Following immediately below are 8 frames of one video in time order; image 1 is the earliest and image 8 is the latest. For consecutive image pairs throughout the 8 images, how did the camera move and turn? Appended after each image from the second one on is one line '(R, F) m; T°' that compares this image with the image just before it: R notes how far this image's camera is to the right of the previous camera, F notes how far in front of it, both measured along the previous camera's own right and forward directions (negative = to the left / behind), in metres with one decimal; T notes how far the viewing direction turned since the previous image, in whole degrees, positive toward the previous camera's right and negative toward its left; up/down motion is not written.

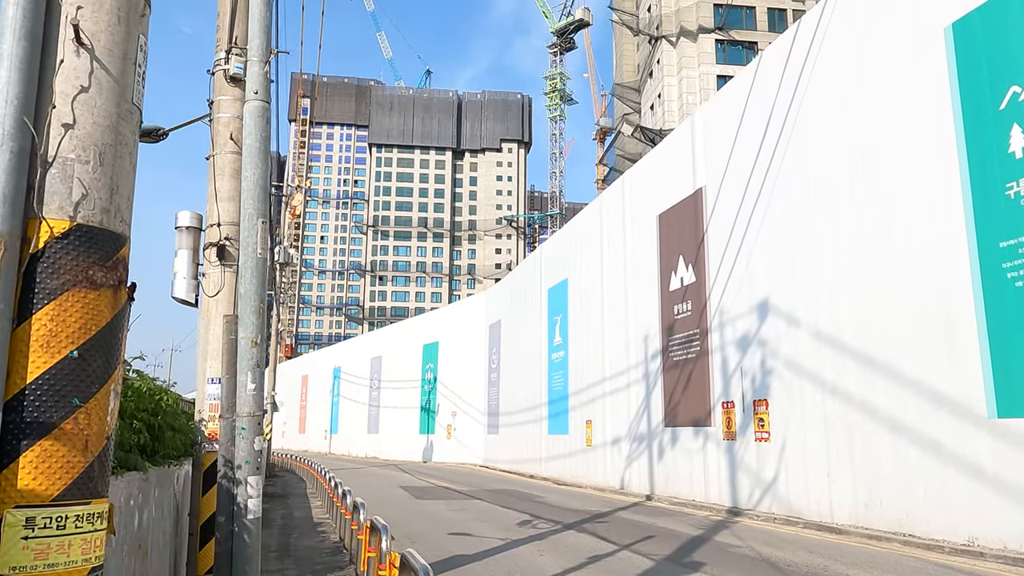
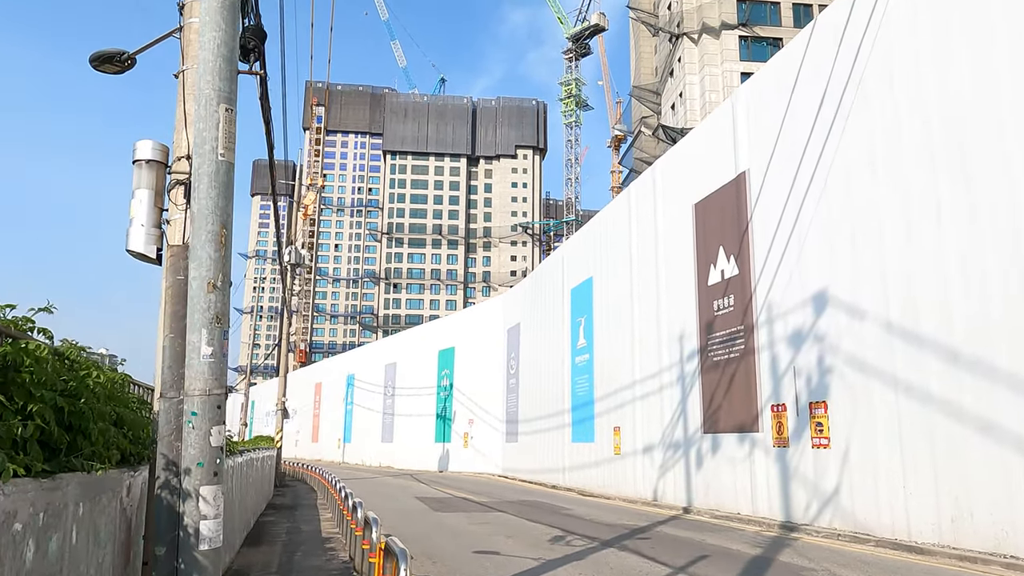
(-0.3, +1.3) m; -1°
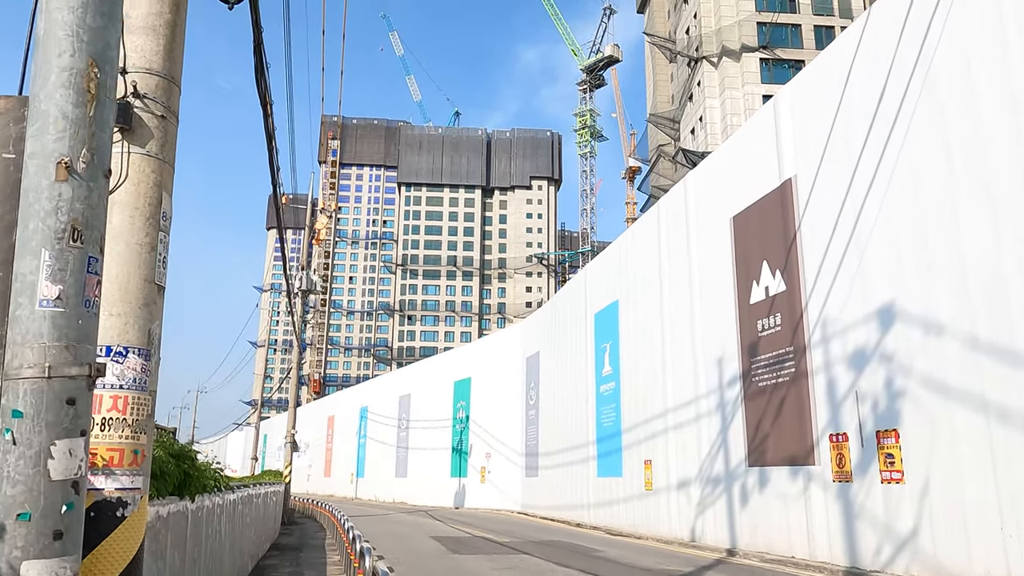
(-0.2, +1.3) m; -1°
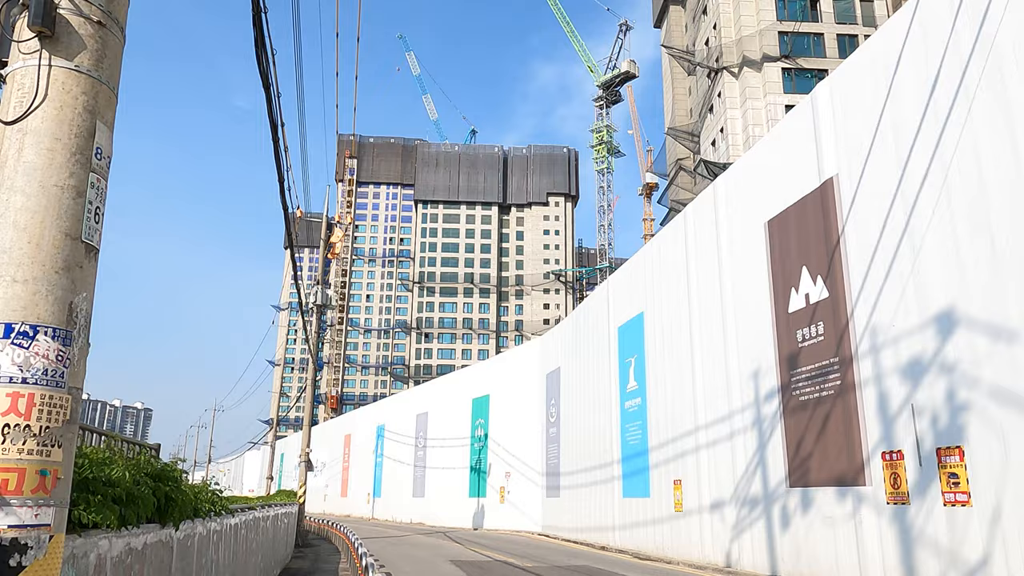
(-0.1, +0.8) m; -1°
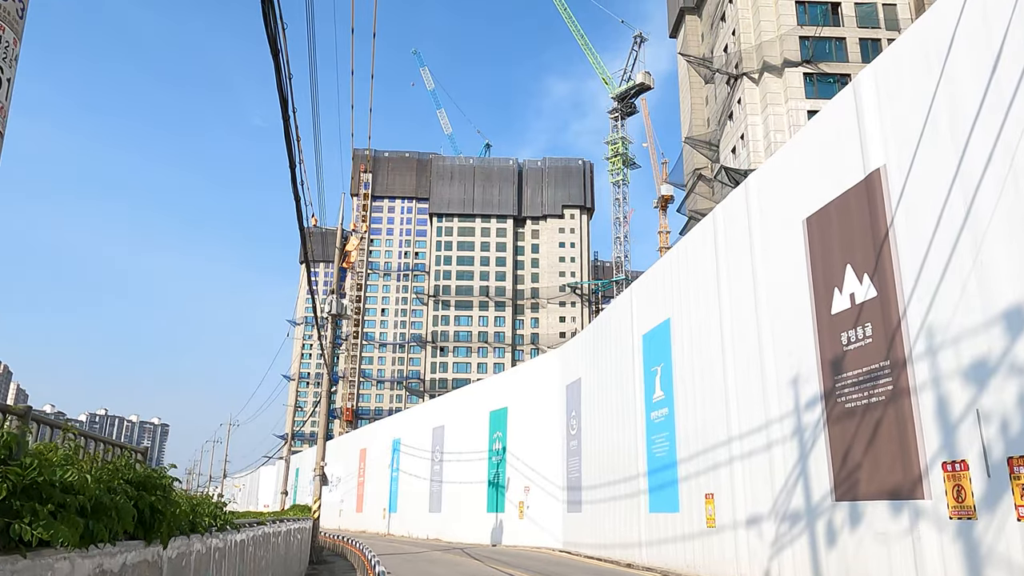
(-0.2, +0.8) m; -1°
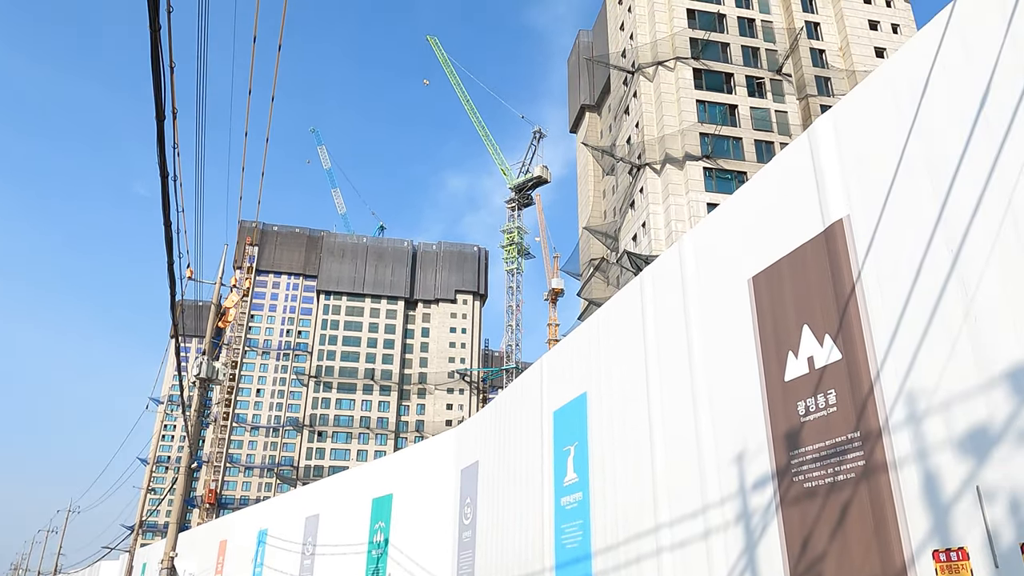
(-0.4, +2.1) m; +8°
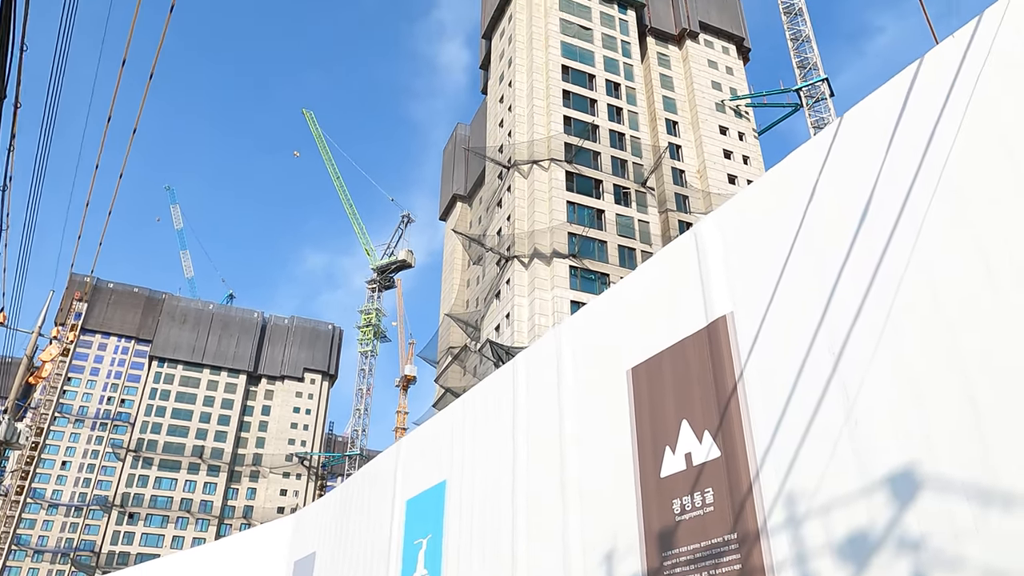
(-0.3, +0.8) m; +11°
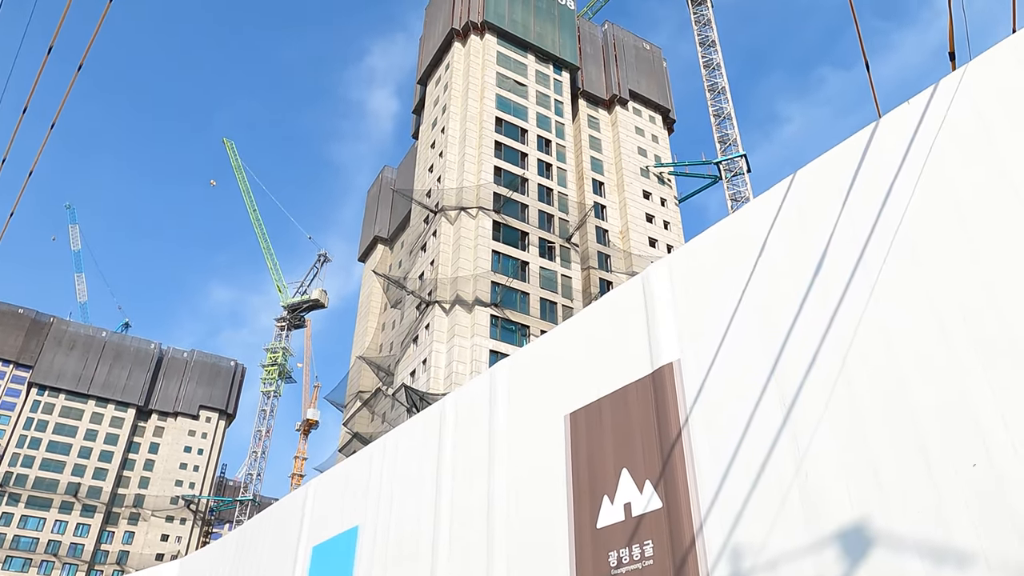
(-0.5, +0.5) m; +6°
